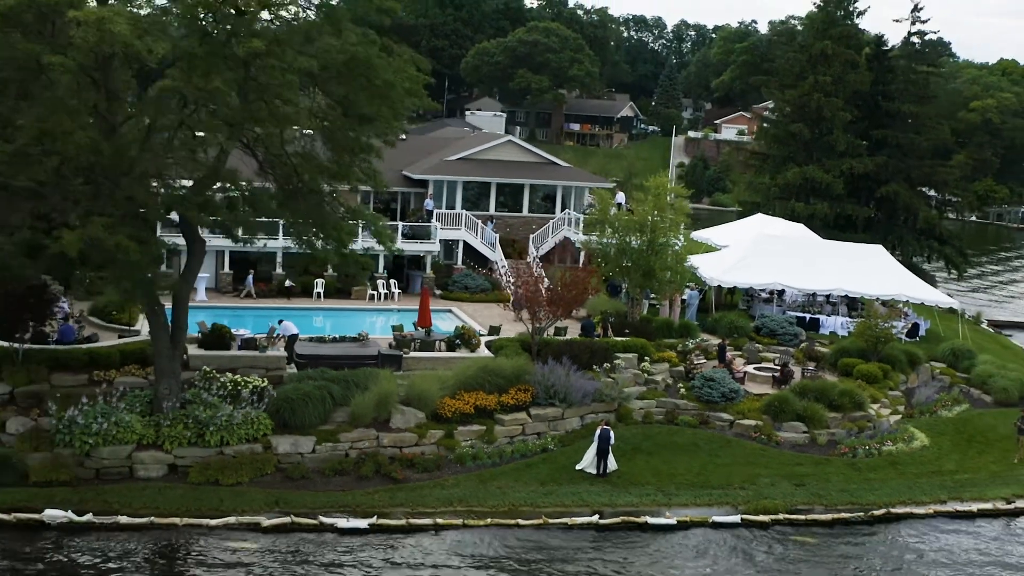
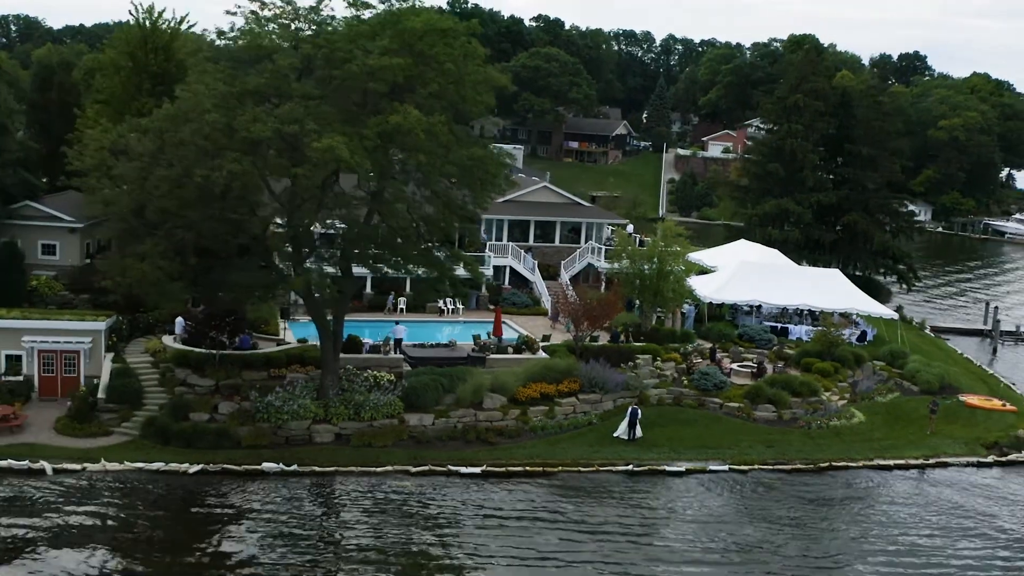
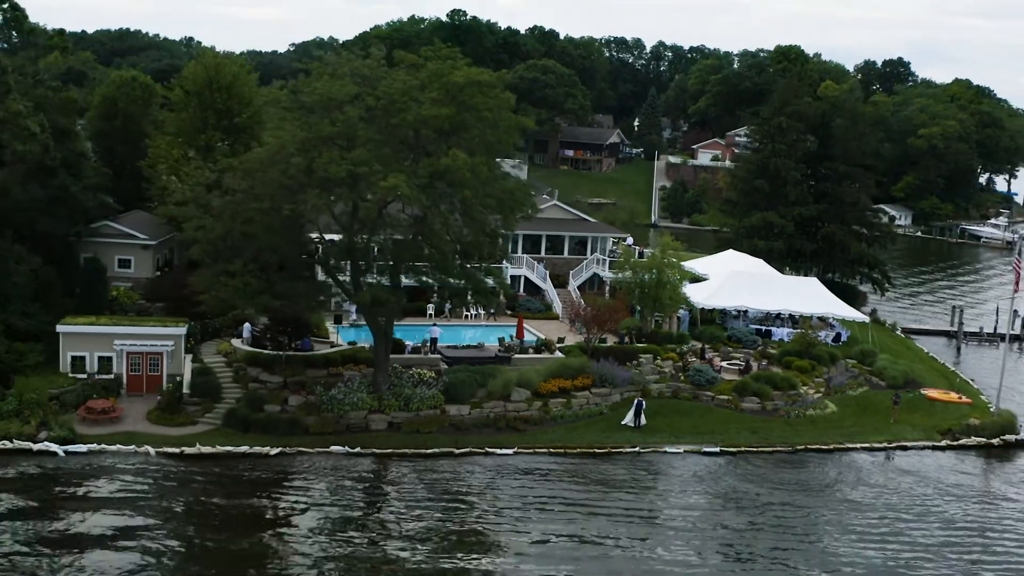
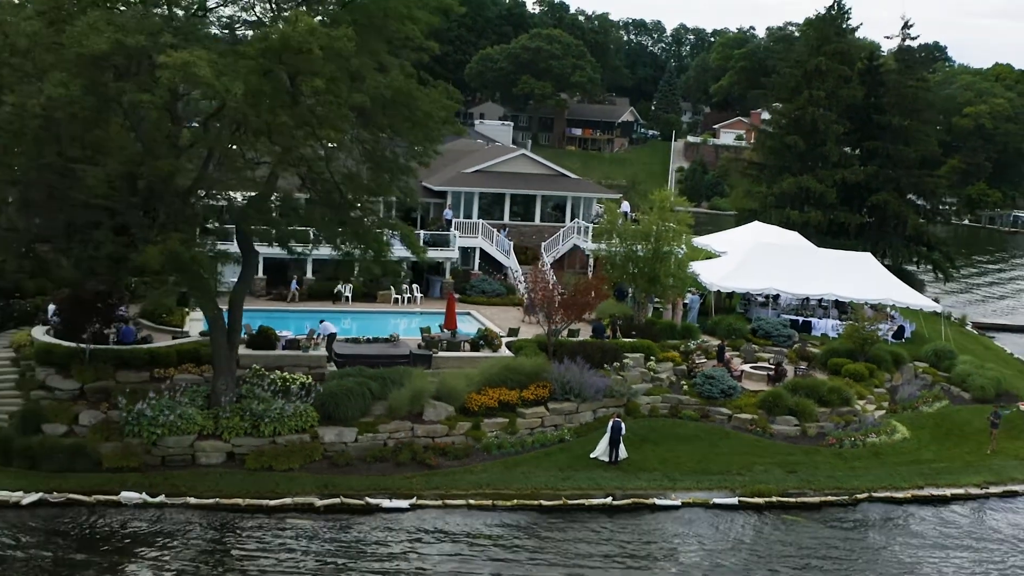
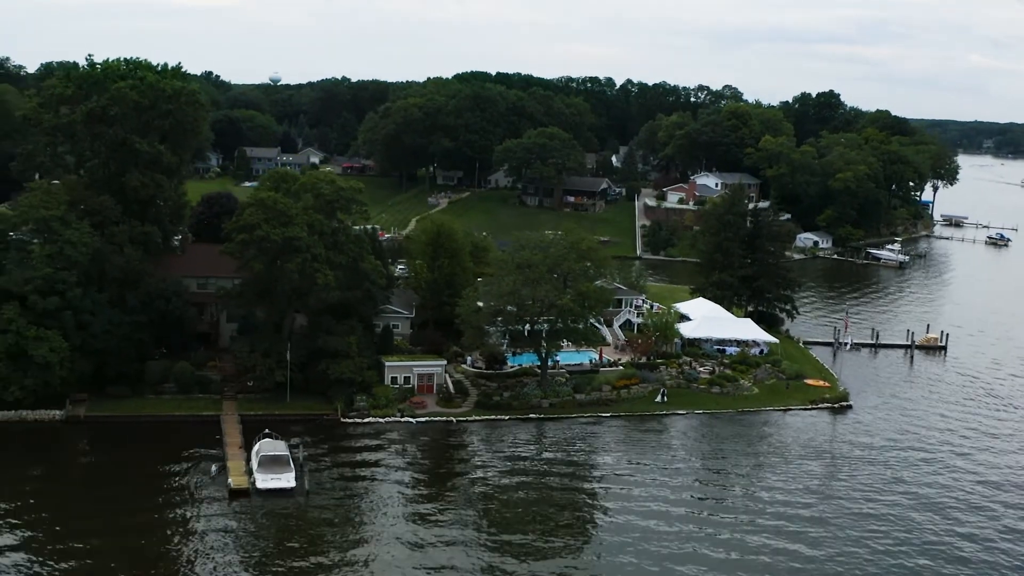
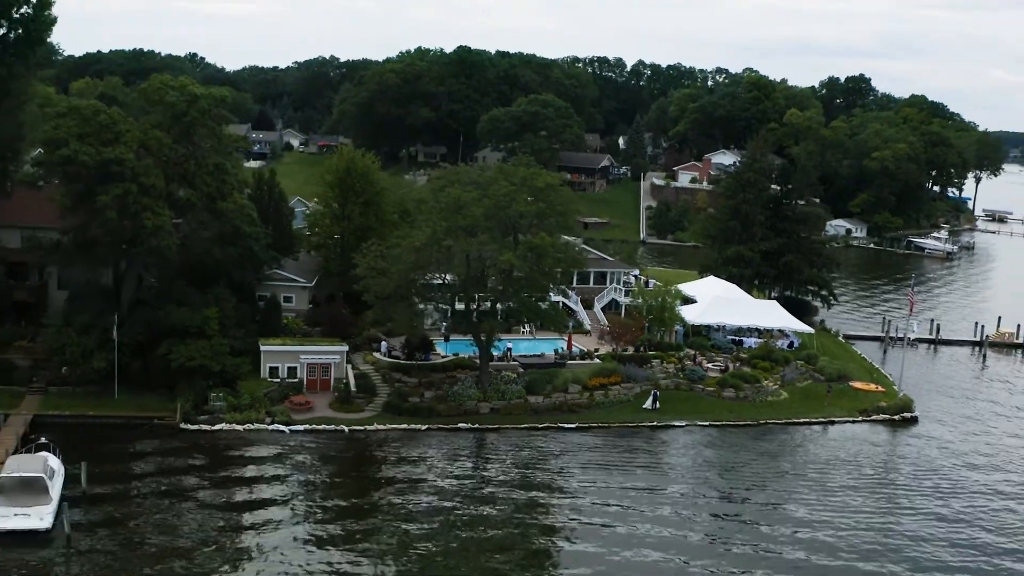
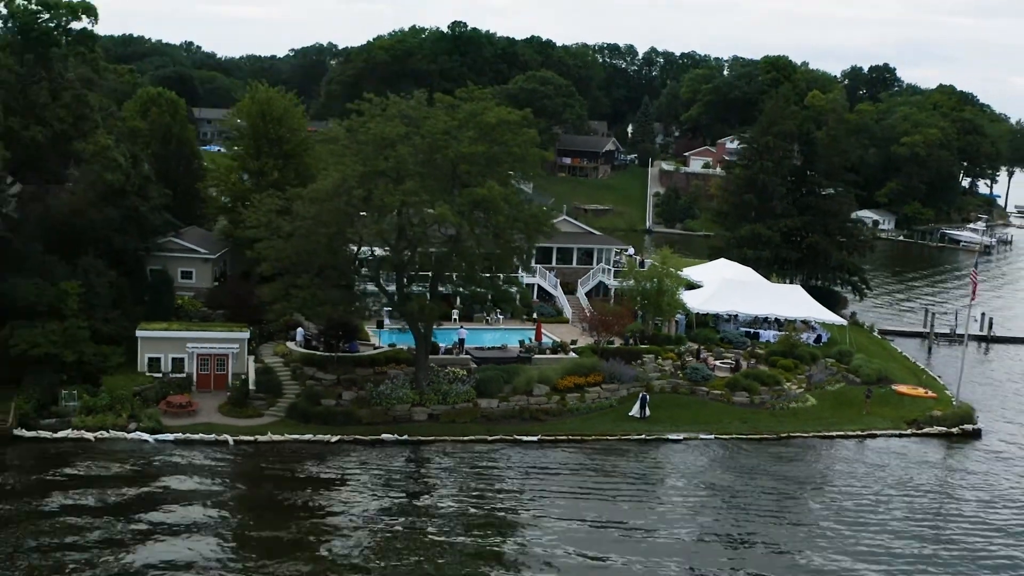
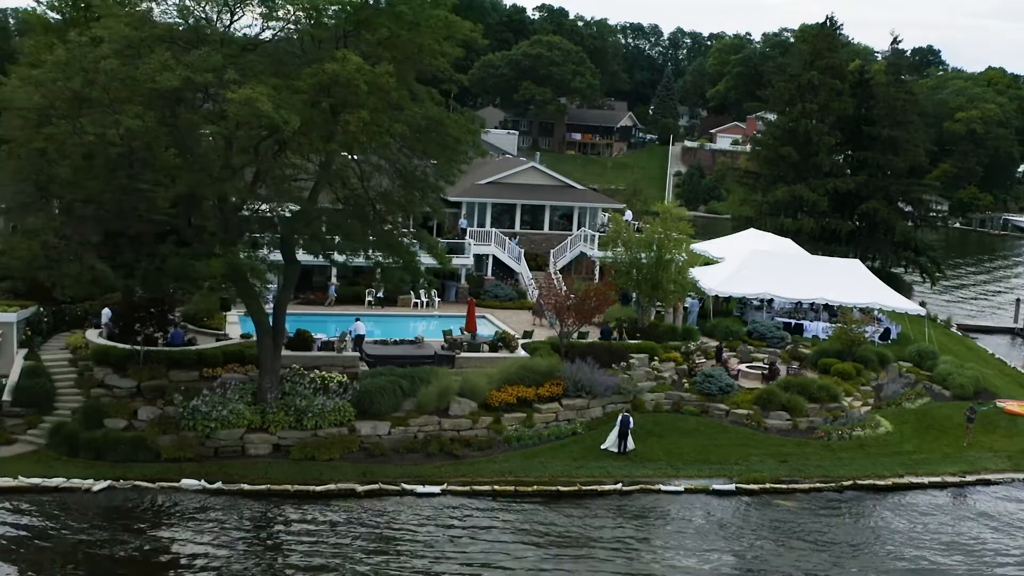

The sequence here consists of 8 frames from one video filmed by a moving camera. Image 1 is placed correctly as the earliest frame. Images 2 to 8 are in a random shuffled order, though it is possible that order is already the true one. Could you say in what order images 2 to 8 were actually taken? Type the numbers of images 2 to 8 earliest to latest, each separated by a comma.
4, 8, 2, 3, 7, 6, 5
